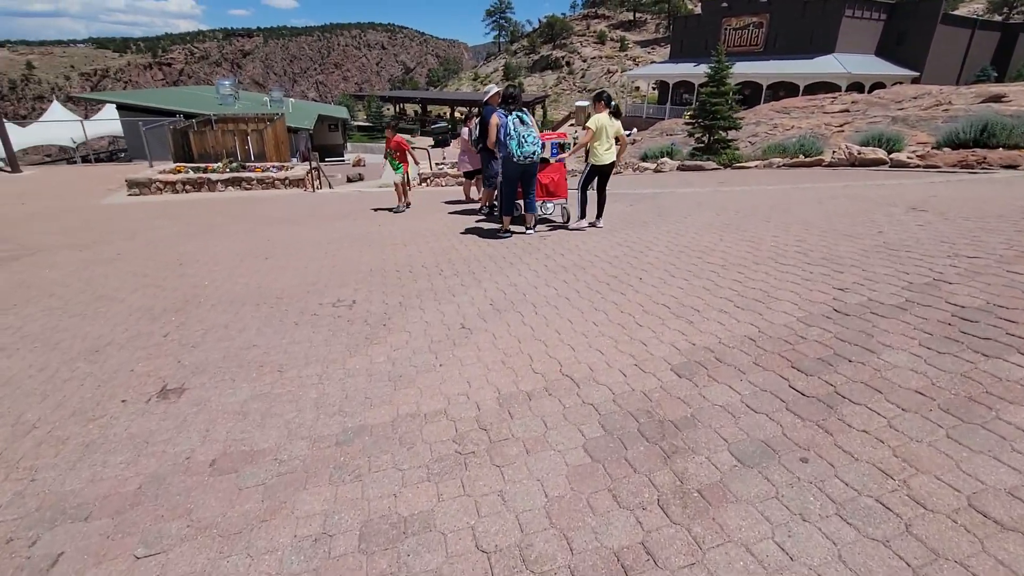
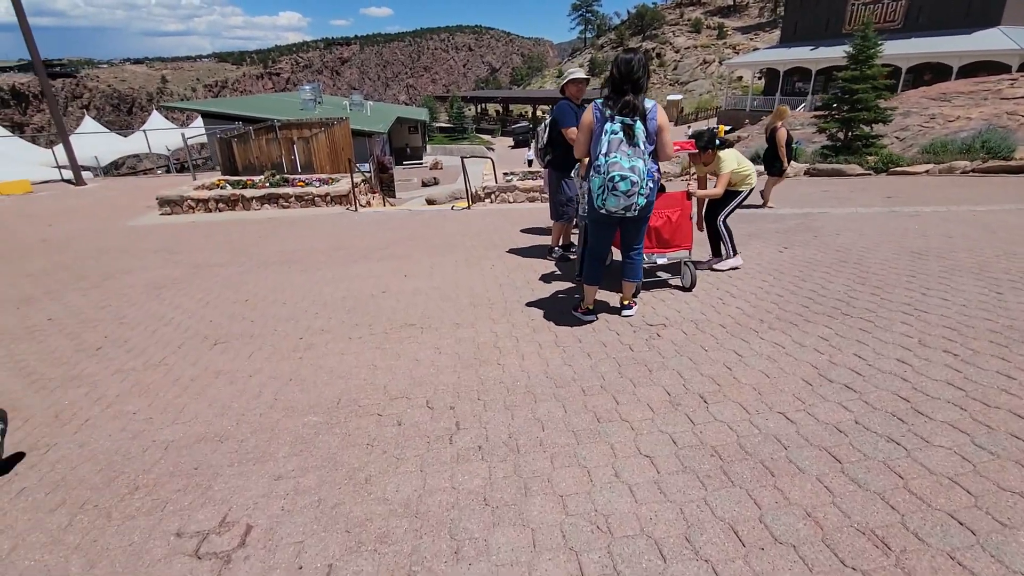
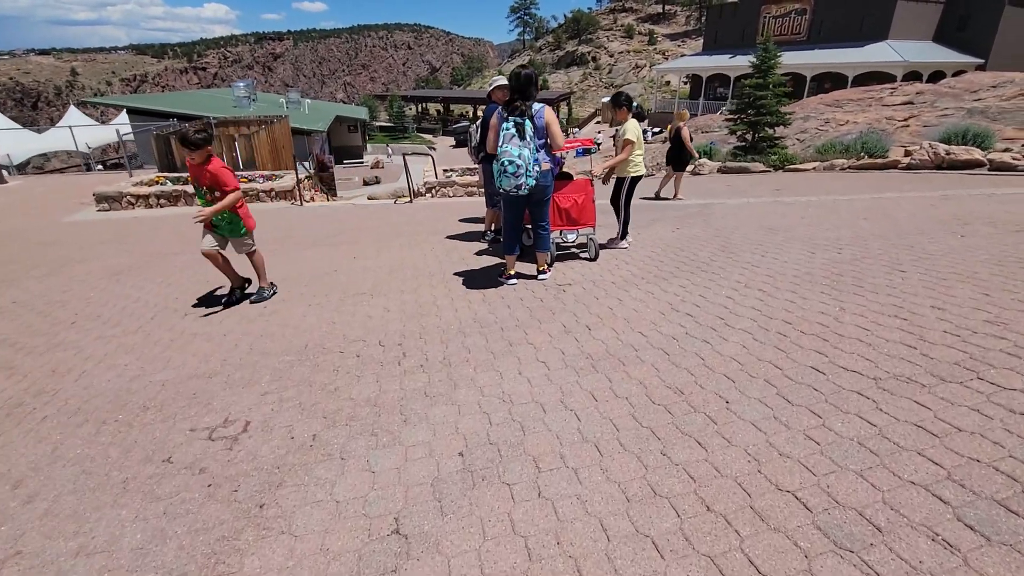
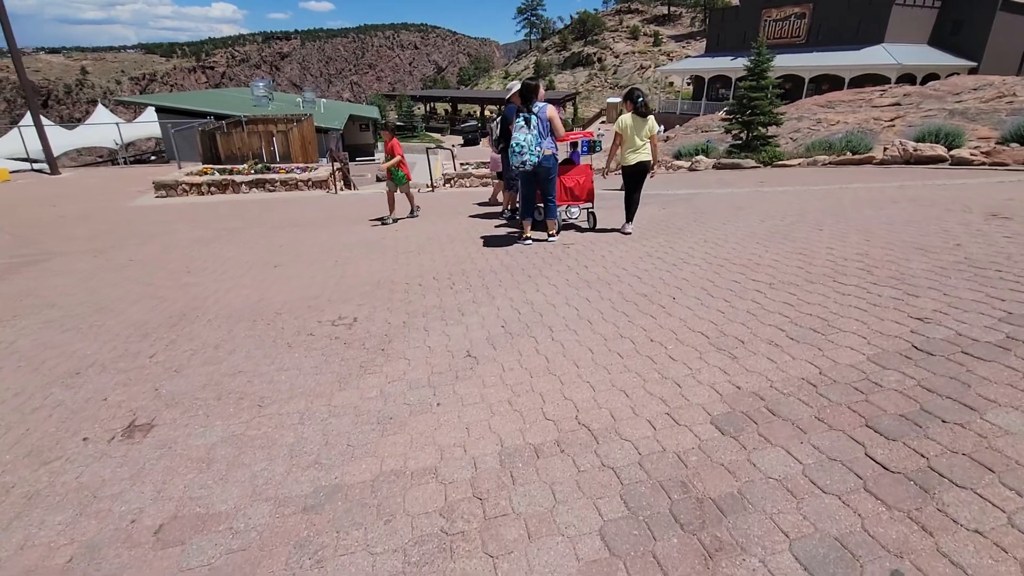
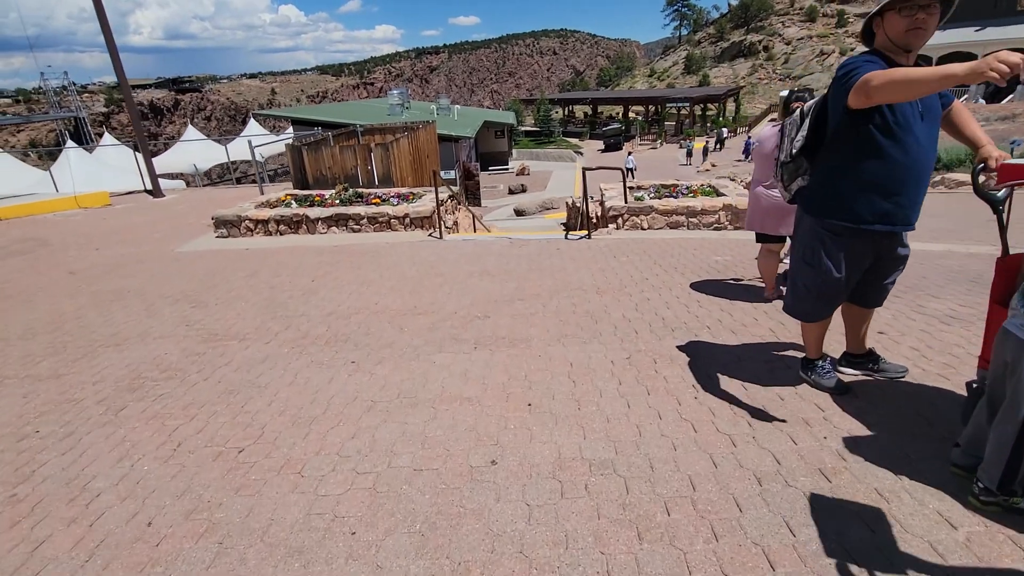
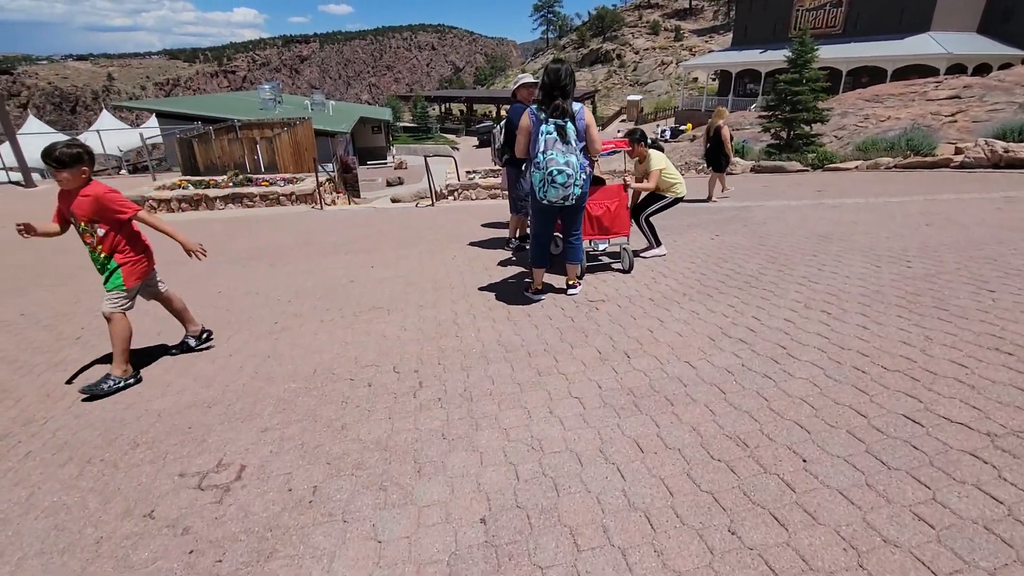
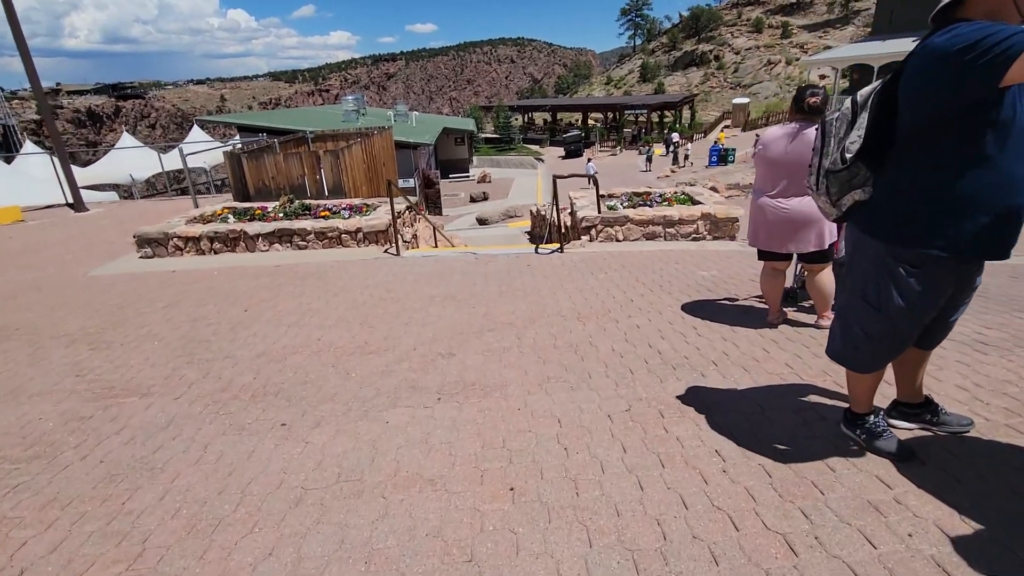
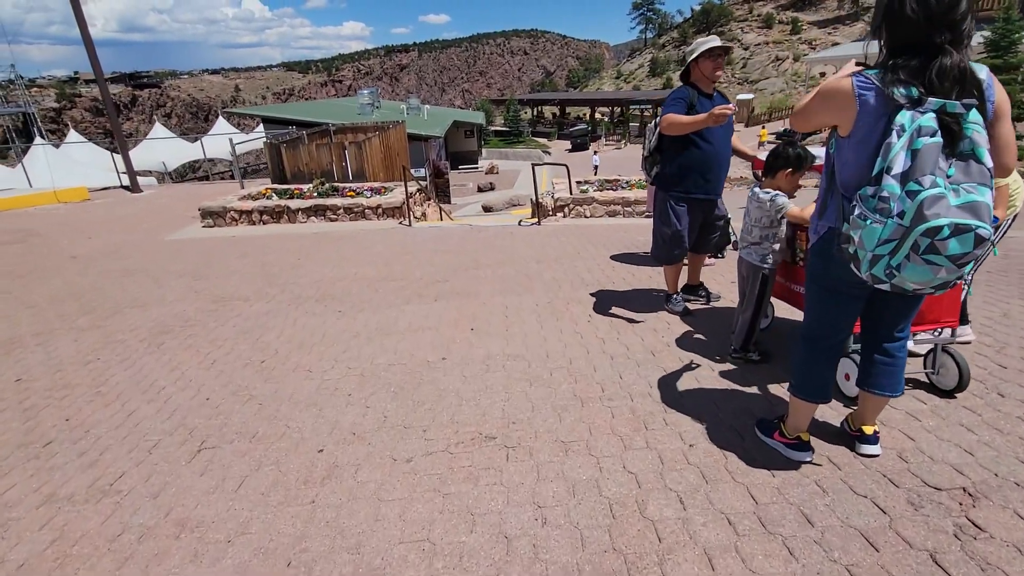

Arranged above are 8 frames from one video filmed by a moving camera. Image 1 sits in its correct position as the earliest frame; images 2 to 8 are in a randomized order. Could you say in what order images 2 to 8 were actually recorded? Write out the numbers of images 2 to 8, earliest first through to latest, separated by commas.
4, 3, 6, 2, 8, 5, 7
